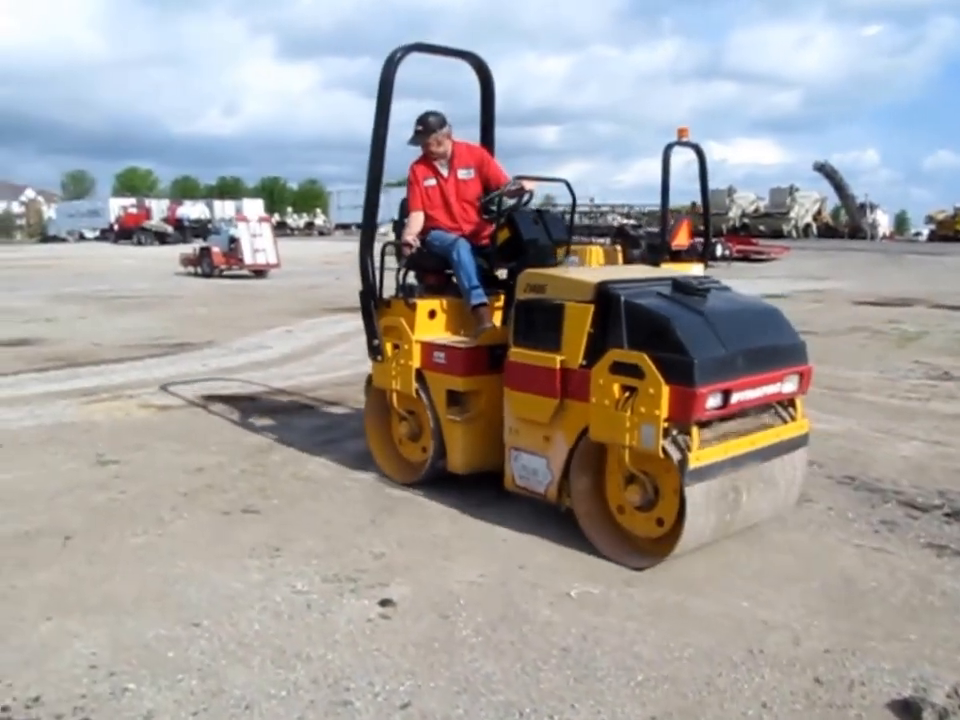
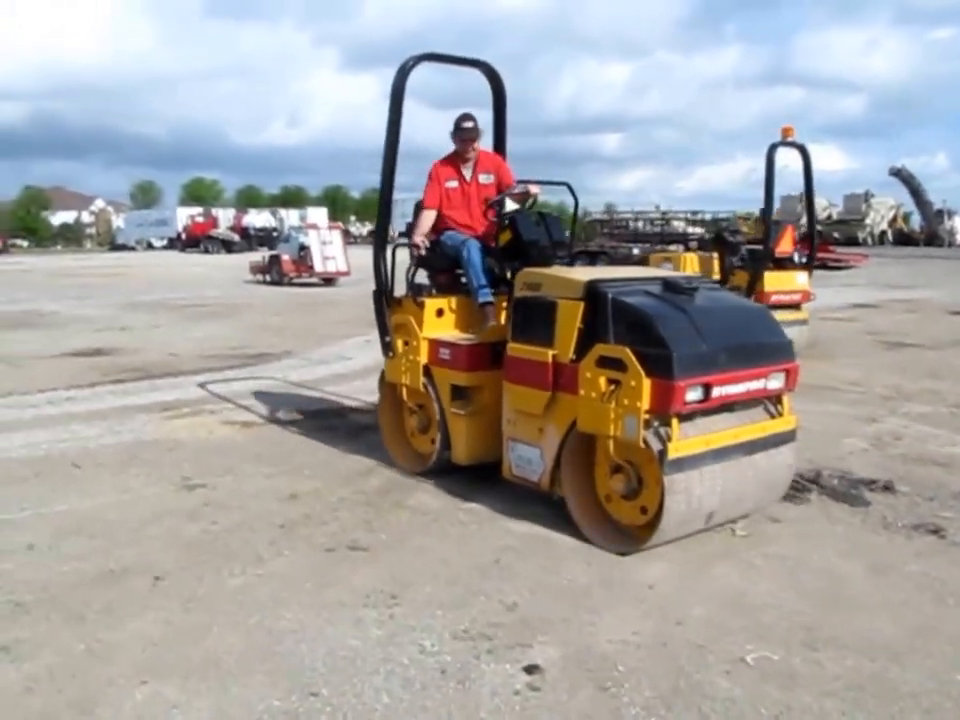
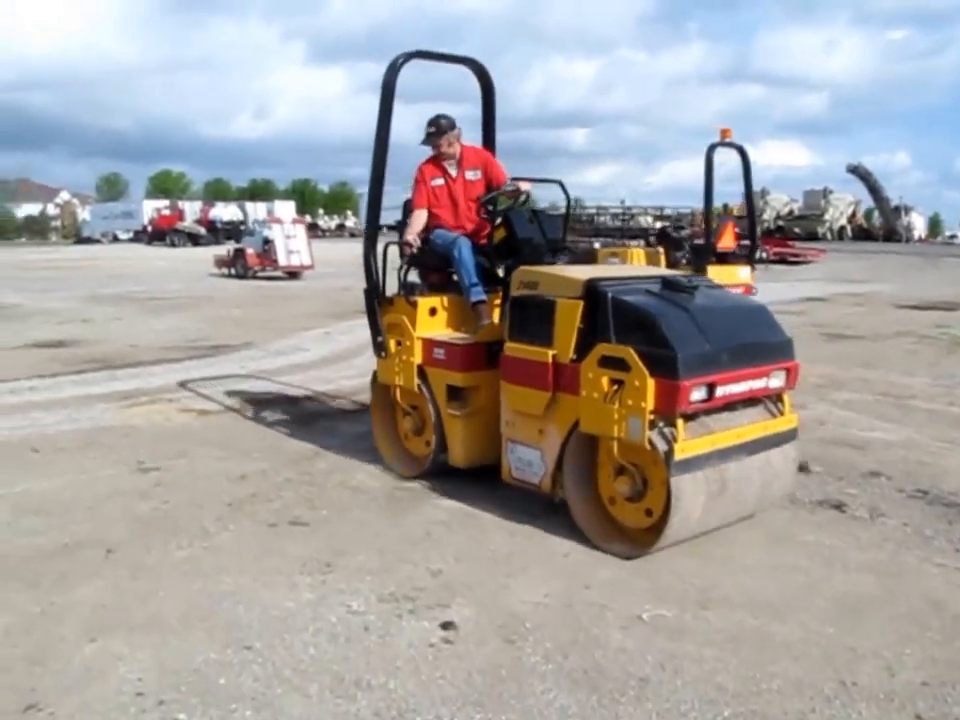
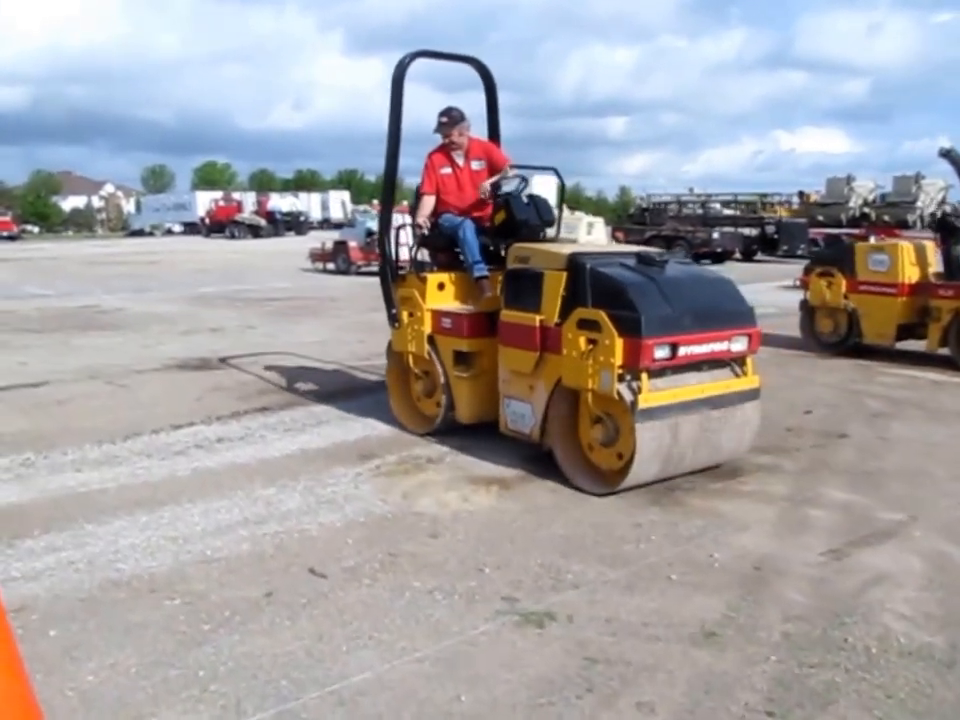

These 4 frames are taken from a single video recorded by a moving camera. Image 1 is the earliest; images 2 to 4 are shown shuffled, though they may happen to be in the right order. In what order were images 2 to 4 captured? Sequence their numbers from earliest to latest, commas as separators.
3, 2, 4
